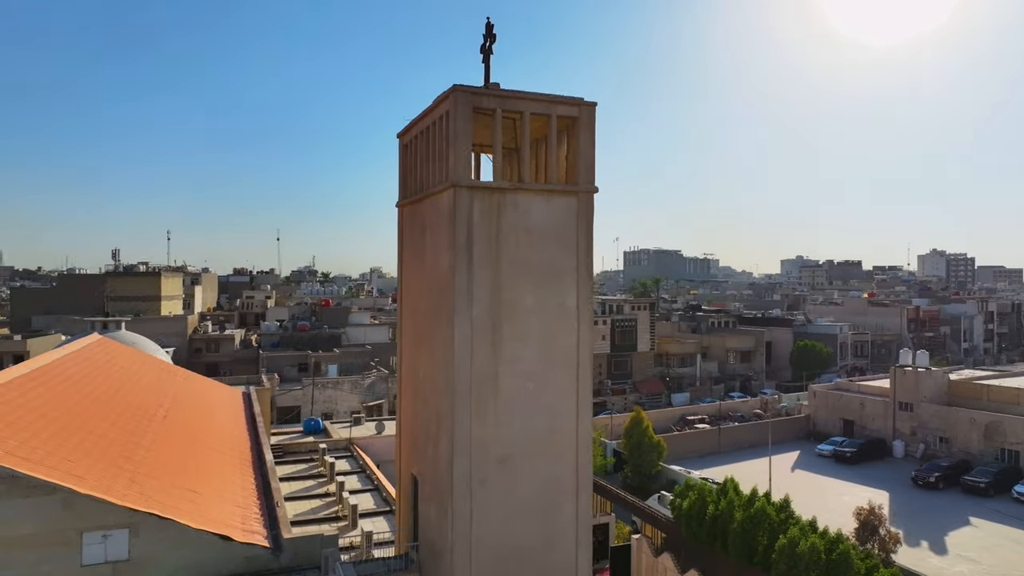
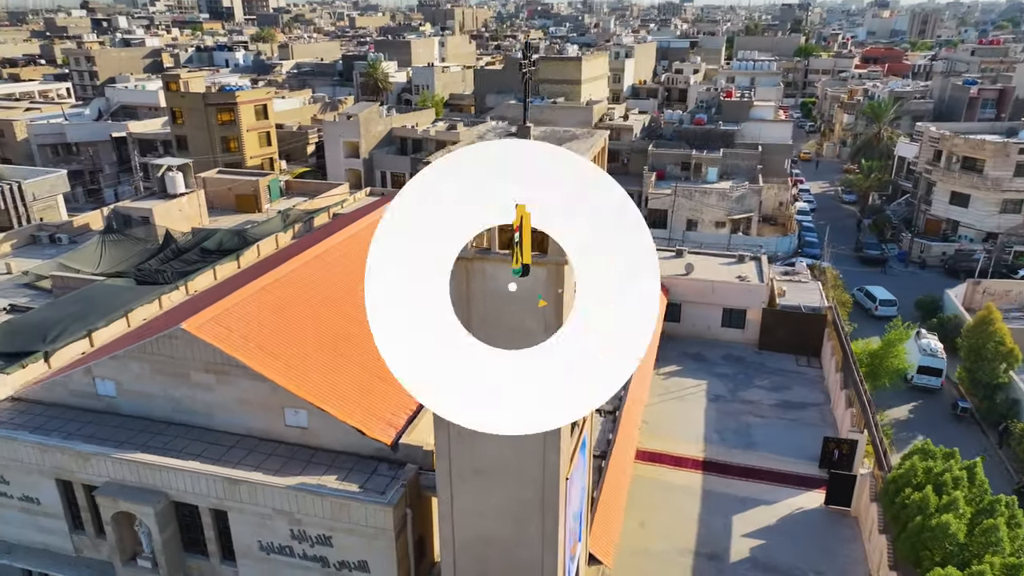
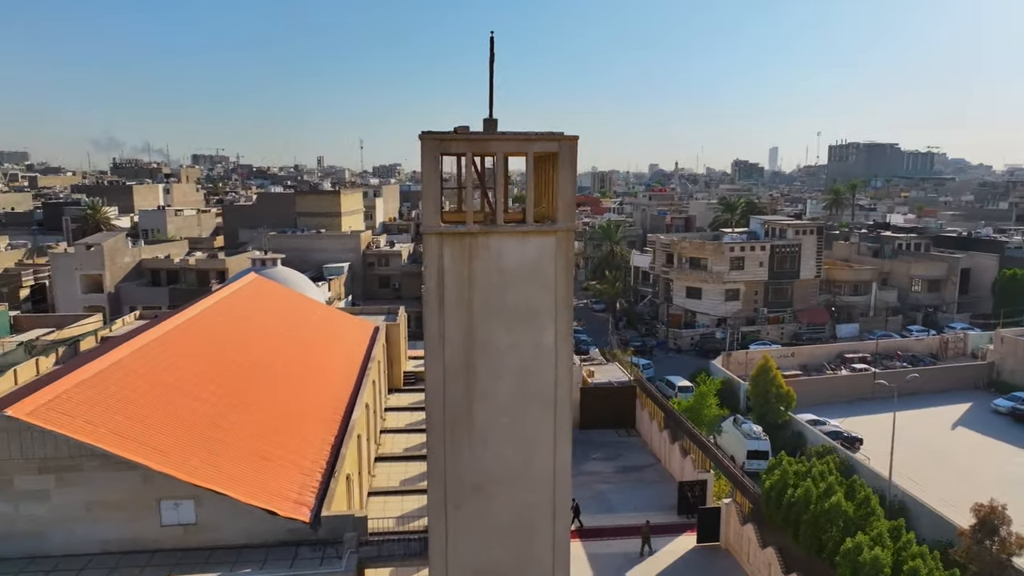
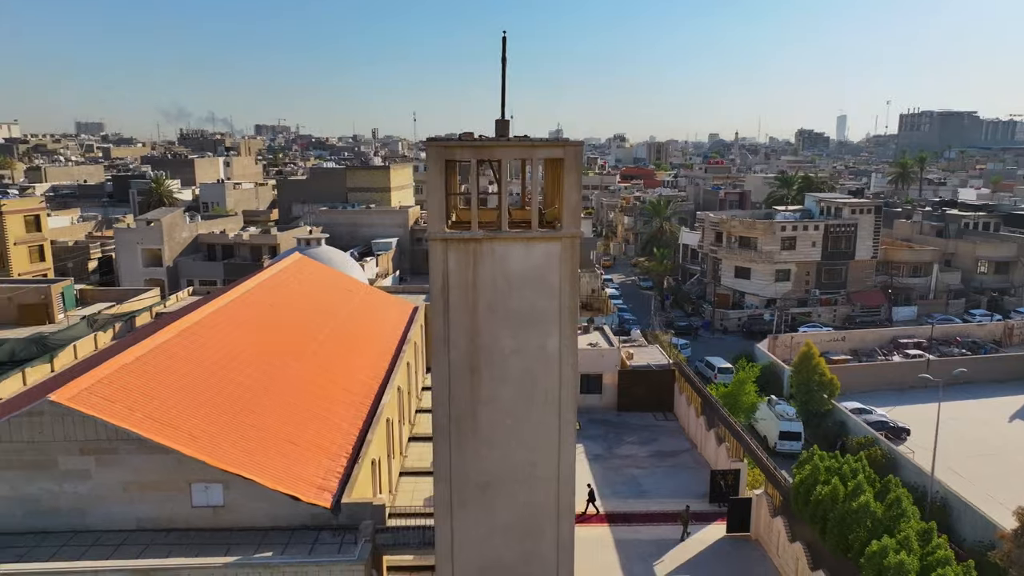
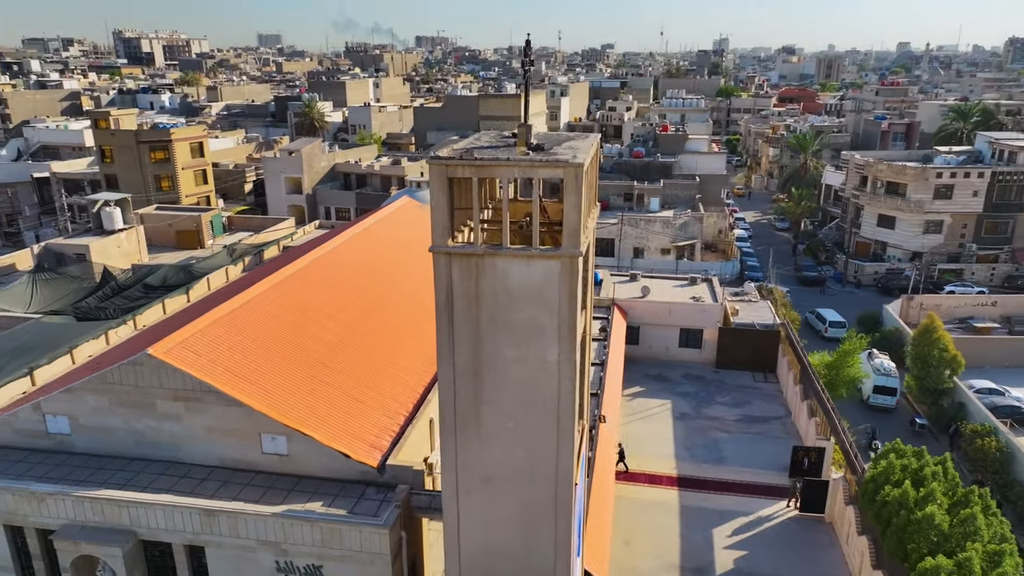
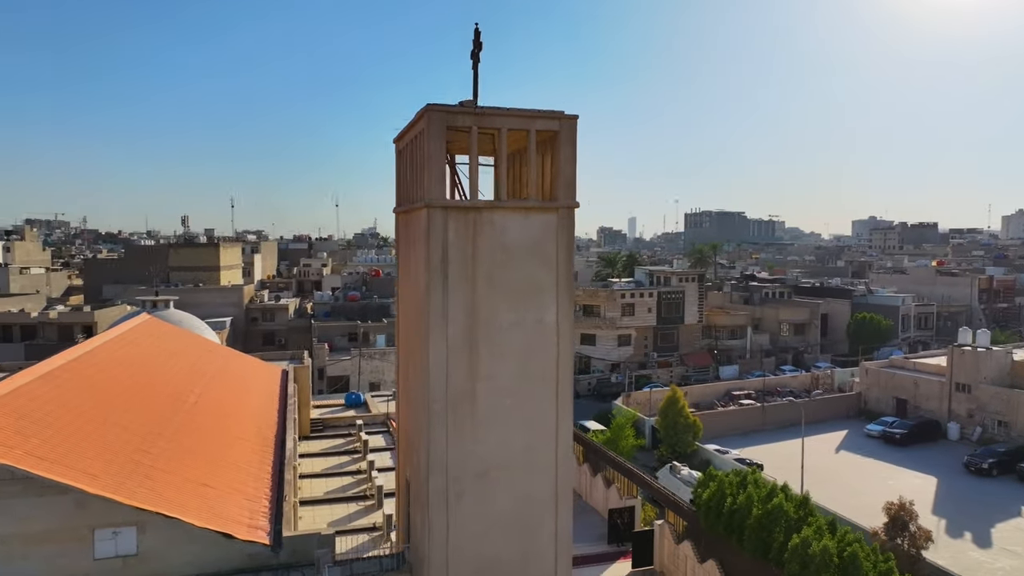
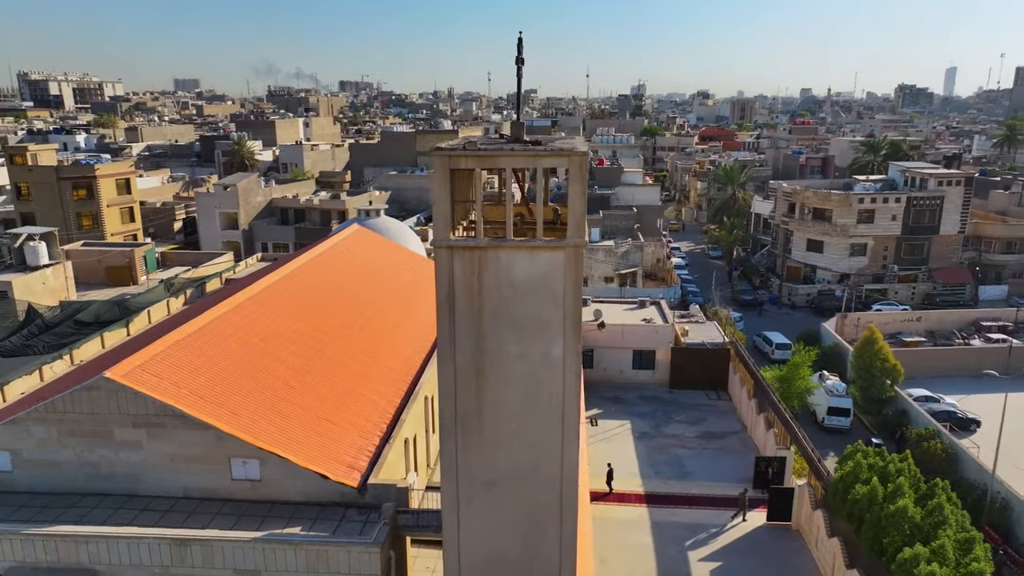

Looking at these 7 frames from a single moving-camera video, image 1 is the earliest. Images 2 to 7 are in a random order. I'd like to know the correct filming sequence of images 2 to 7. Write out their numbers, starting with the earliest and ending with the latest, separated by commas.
6, 3, 4, 7, 5, 2
